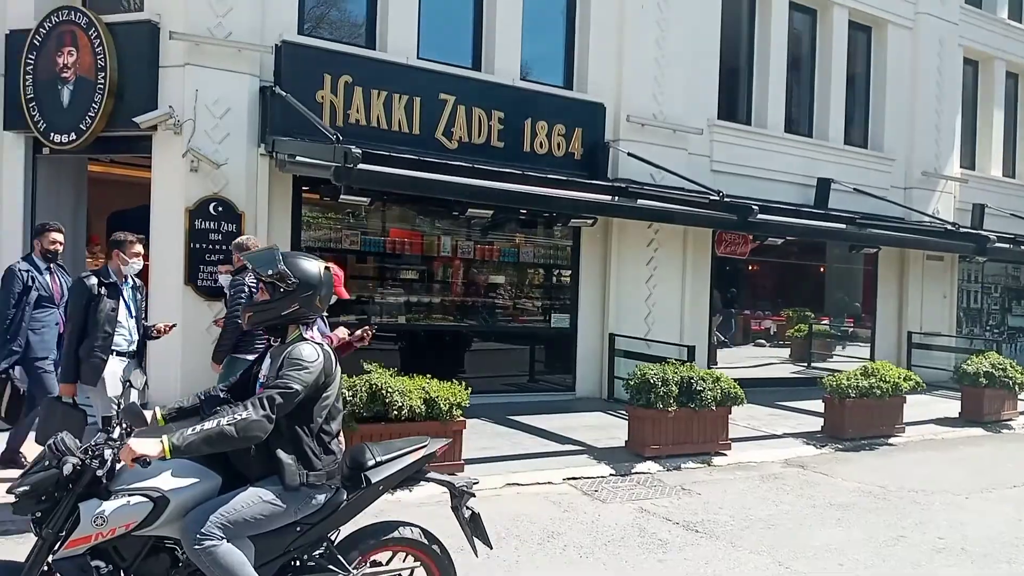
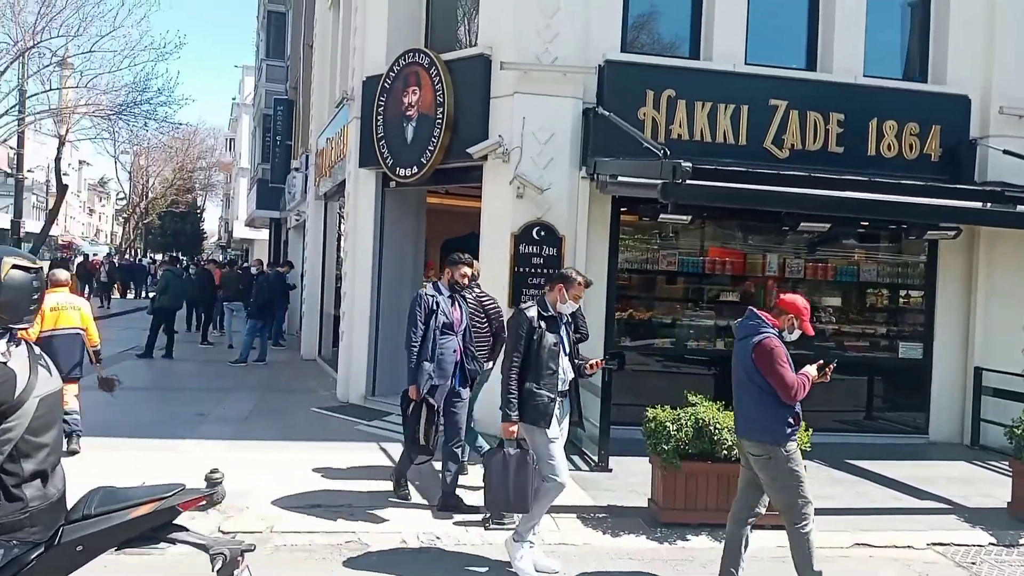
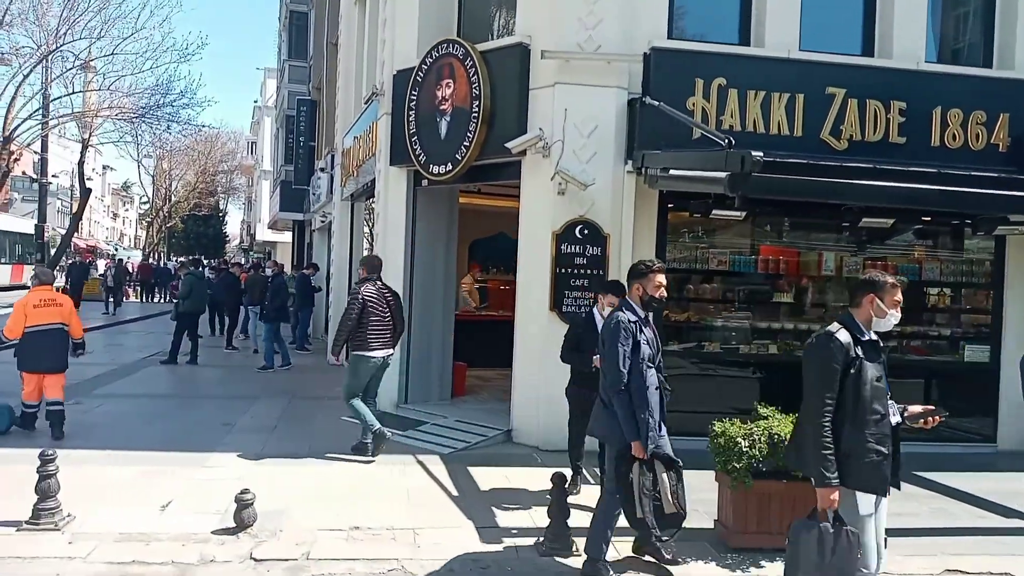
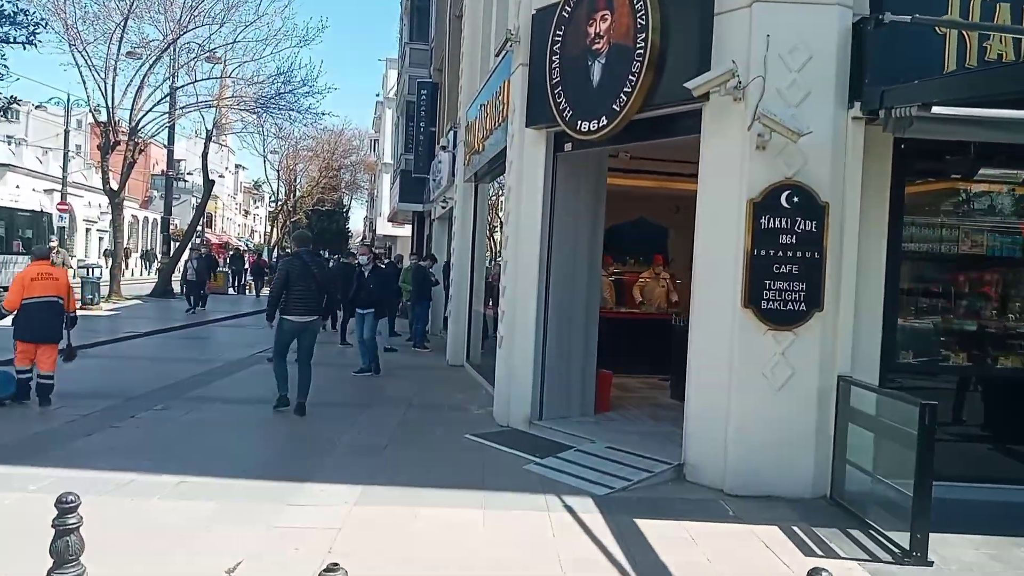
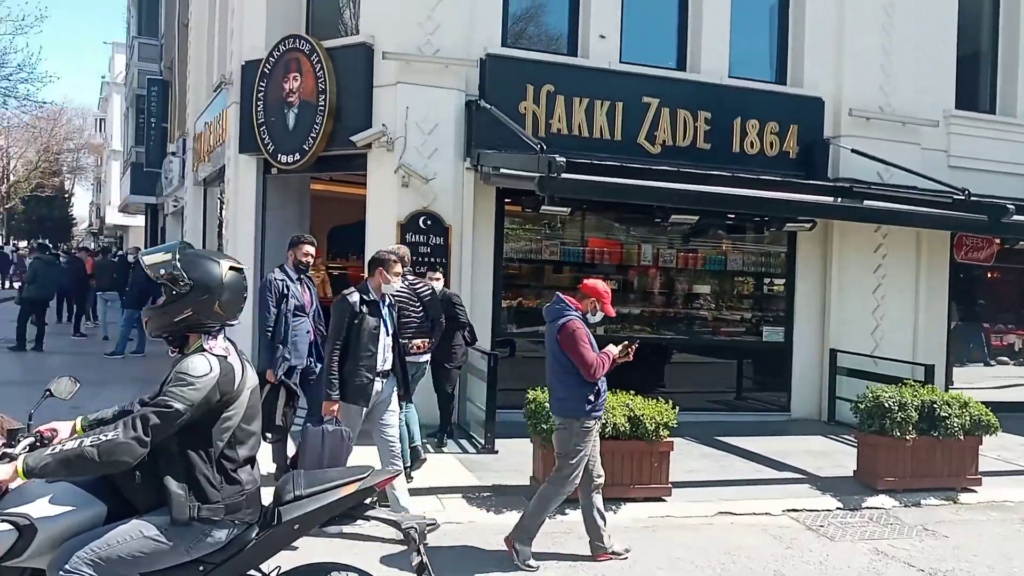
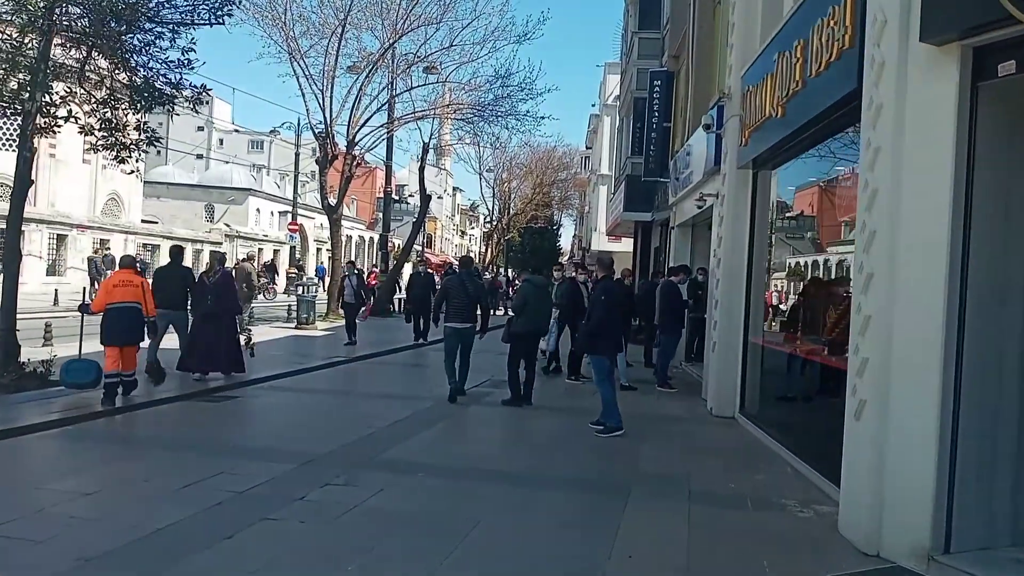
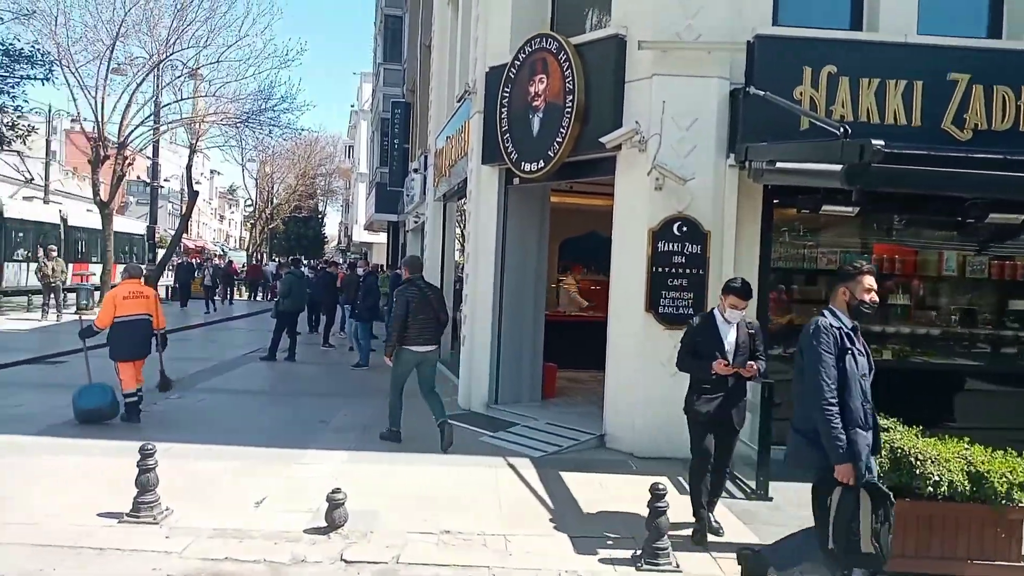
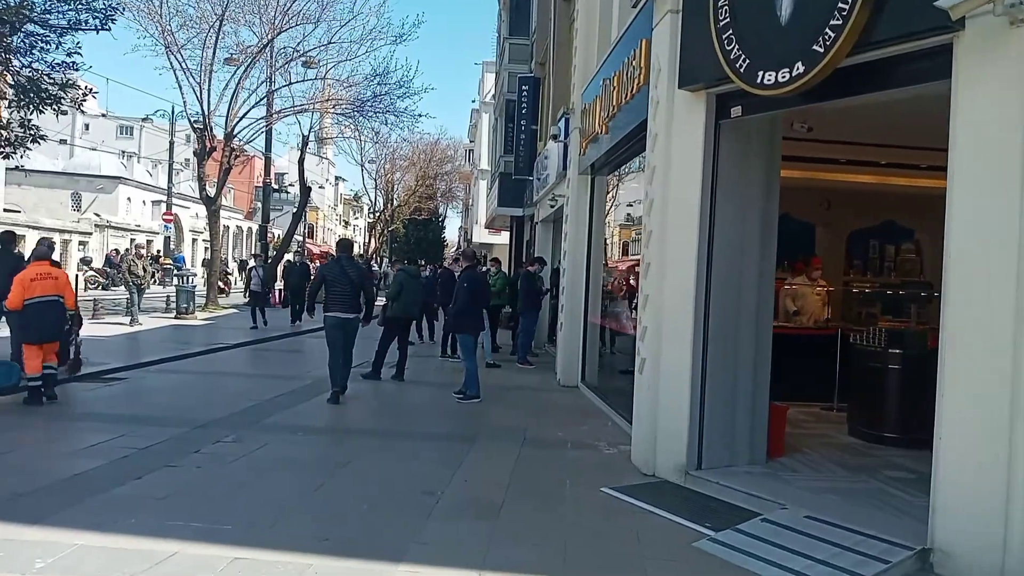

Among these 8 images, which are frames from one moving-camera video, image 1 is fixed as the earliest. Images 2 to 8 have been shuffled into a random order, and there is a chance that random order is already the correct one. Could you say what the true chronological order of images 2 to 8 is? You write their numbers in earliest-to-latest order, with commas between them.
5, 2, 3, 7, 4, 8, 6
